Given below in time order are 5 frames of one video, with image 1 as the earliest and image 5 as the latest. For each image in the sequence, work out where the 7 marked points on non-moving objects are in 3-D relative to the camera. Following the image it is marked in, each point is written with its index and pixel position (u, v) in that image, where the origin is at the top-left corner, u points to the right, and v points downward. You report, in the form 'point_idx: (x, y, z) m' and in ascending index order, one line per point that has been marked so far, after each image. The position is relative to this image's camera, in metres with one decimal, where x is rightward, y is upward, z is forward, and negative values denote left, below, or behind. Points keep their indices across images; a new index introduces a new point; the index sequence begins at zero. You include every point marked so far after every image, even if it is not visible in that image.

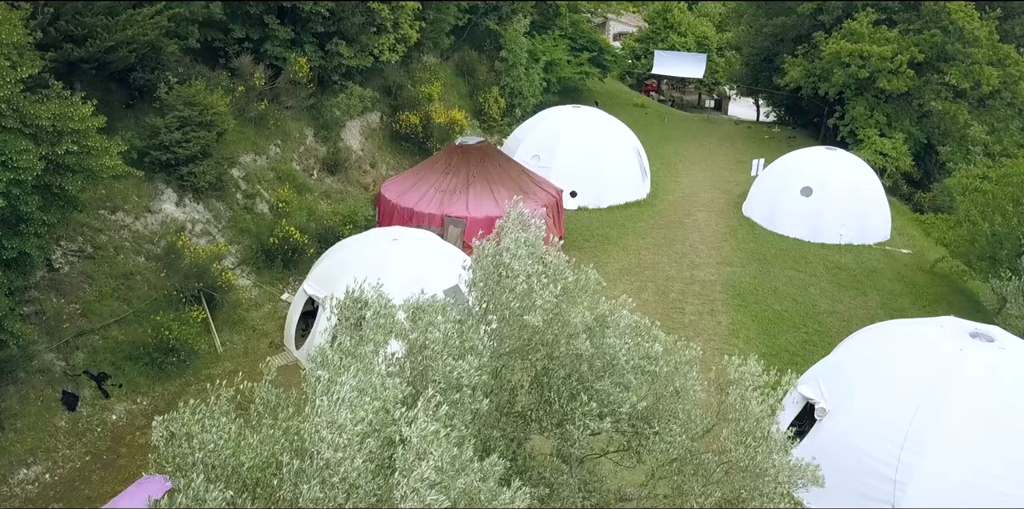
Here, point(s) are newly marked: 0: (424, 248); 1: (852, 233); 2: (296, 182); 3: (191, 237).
0: (-1.4, +0.1, +13.2) m
1: (+8.1, +0.5, +18.1) m
2: (-4.7, +1.7, +16.5) m
3: (-6.0, +0.3, +14.2) m
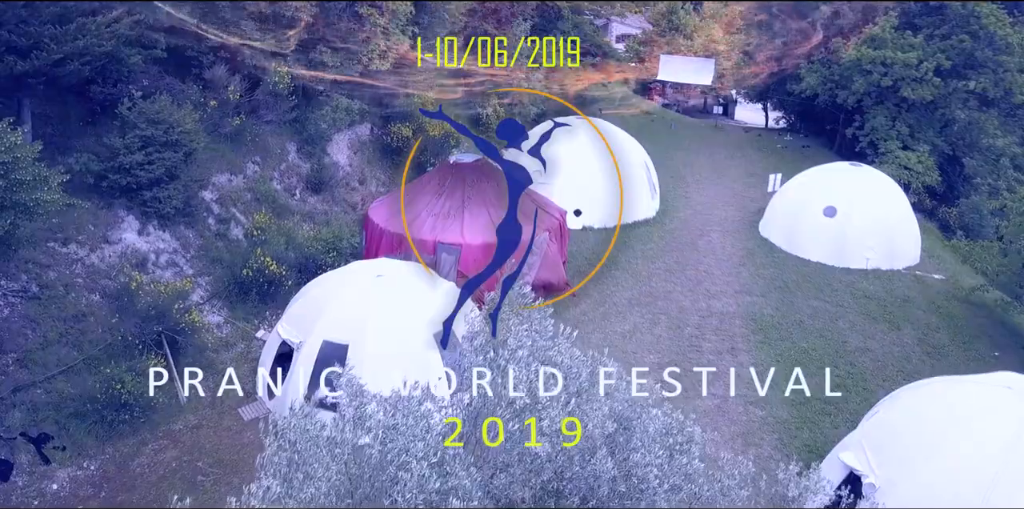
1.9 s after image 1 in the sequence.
0: (-1.4, -0.5, +11.8) m
1: (+8.1, -0.1, +16.7) m
2: (-4.7, +1.1, +15.1) m
3: (-6.0, -0.3, +12.8) m
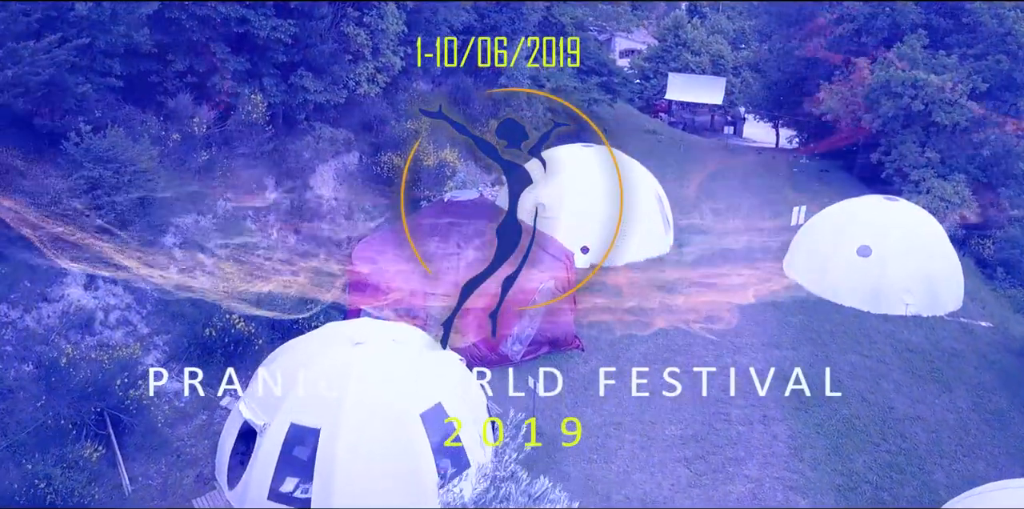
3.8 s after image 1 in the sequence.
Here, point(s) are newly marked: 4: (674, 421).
0: (-1.4, -1.3, +10.1) m
1: (+8.1, -1.0, +15.0) m
2: (-4.7, +0.2, +13.5) m
3: (-6.0, -1.1, +11.1) m
4: (+2.4, -2.5, +11.5) m
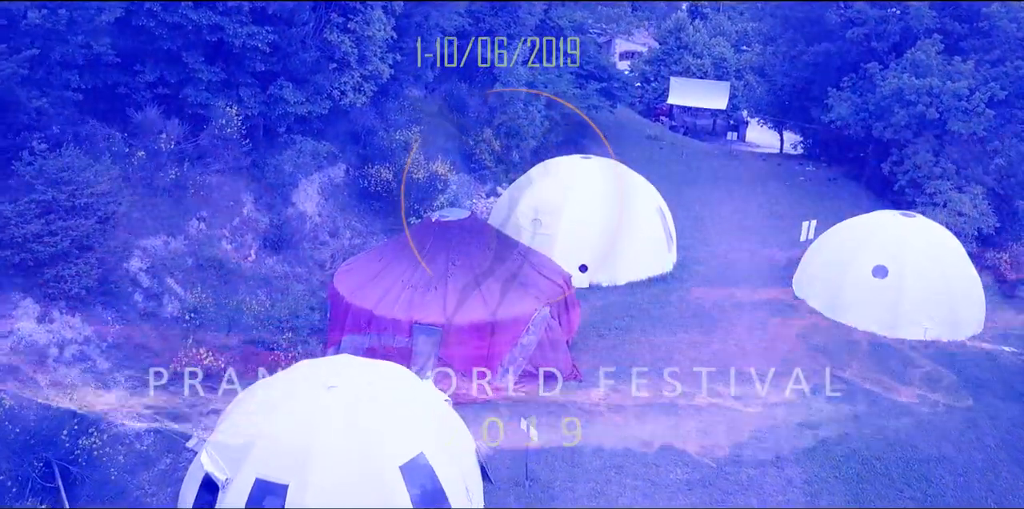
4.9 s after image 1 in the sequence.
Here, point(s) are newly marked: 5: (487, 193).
0: (-1.5, -1.7, +9.2) m
1: (+8.0, -1.4, +14.1) m
2: (-4.8, -0.2, +12.6) m
3: (-6.1, -1.5, +10.2) m
4: (+2.3, -2.9, +10.6) m
5: (-0.5, +1.5, +17.6) m
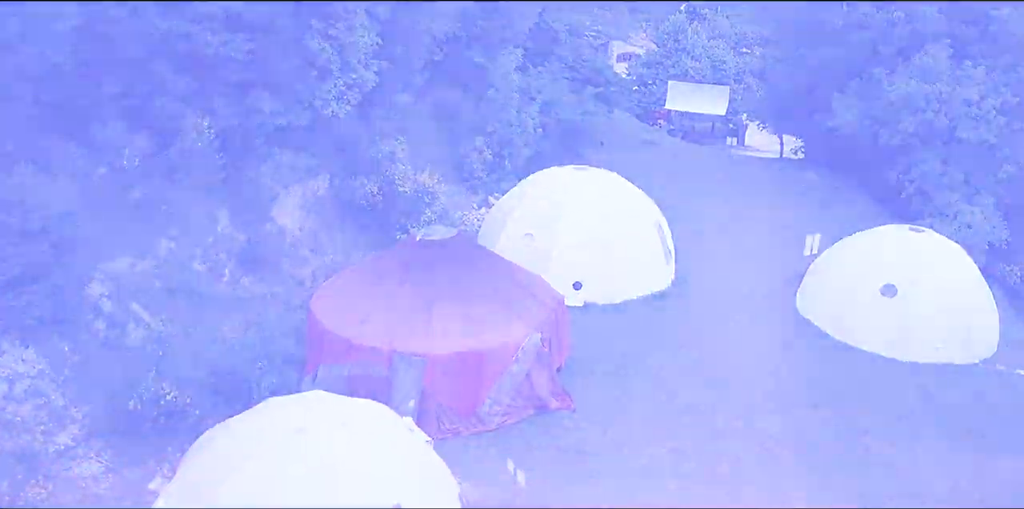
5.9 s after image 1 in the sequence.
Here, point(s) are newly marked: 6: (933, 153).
0: (-1.7, -2.1, +8.5) m
1: (+7.8, -1.7, +13.4) m
2: (-5.0, -0.6, +11.8) m
3: (-6.3, -1.9, +9.5) m
4: (+2.1, -3.2, +9.9) m
5: (-0.7, +1.1, +16.8) m
6: (+10.0, +2.4, +17.8) m
